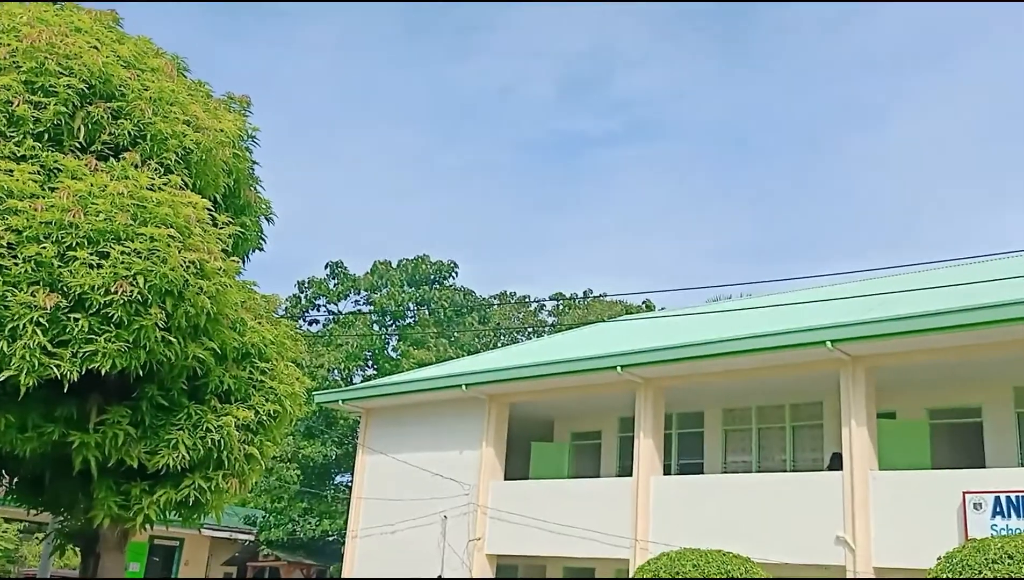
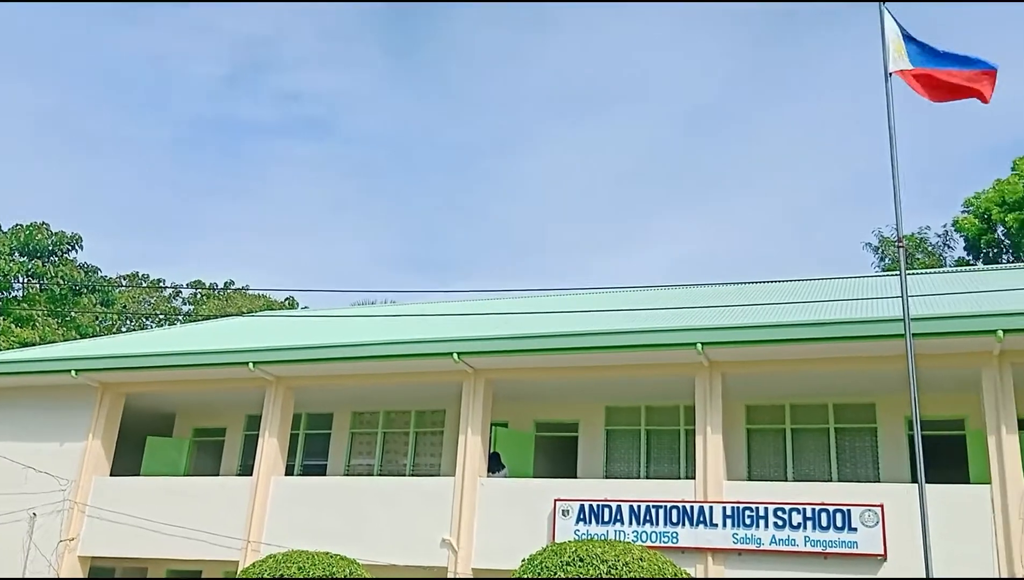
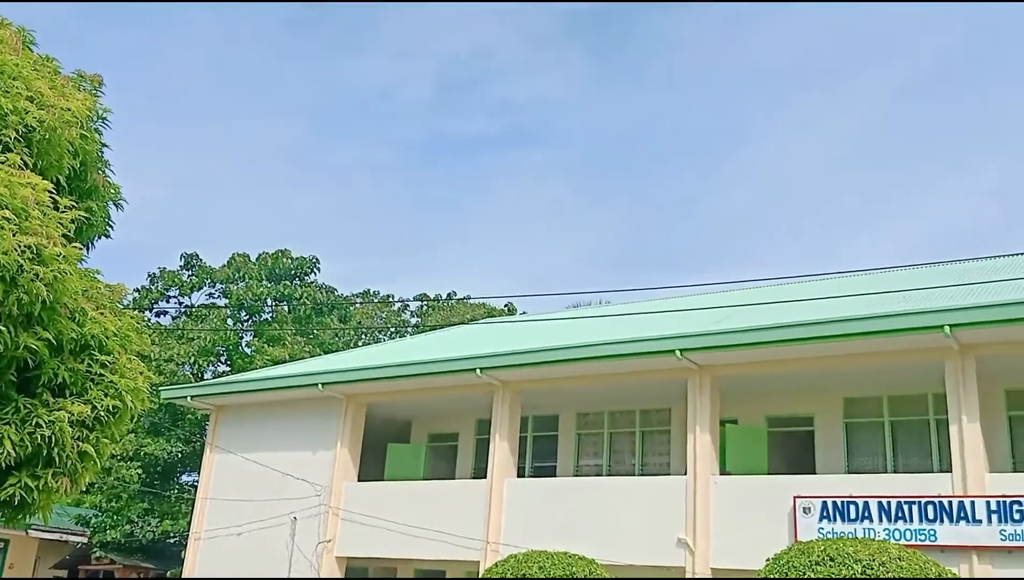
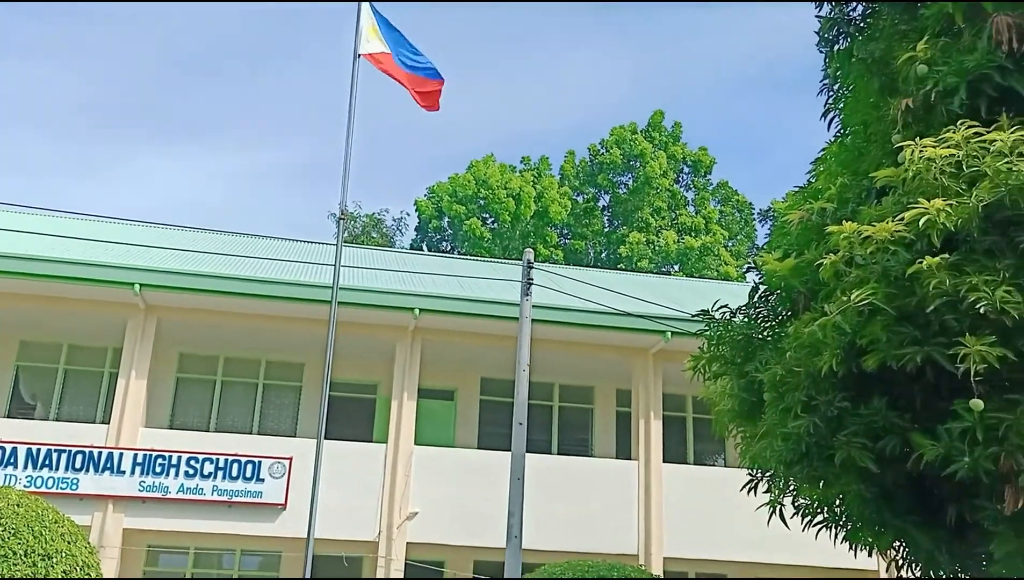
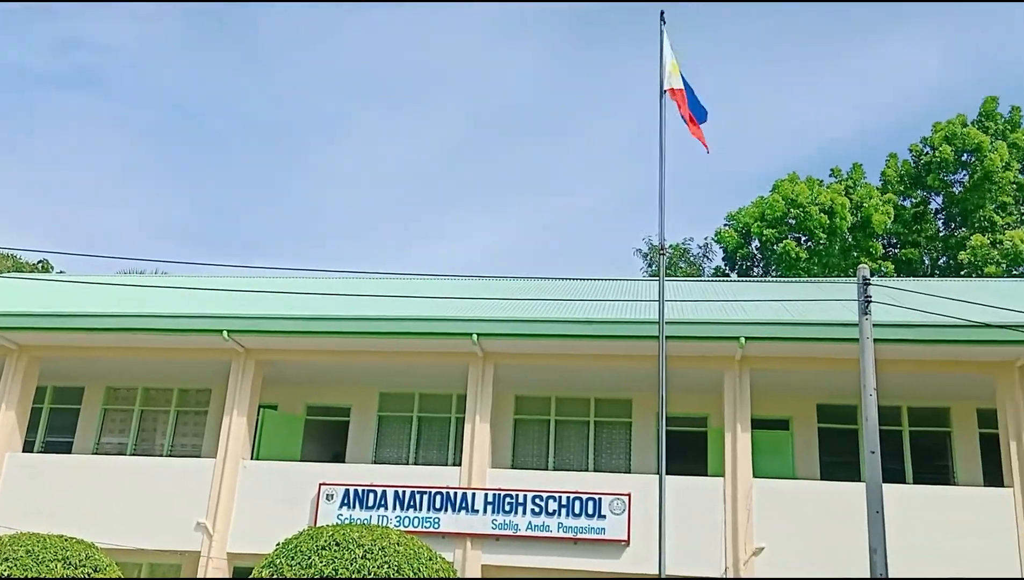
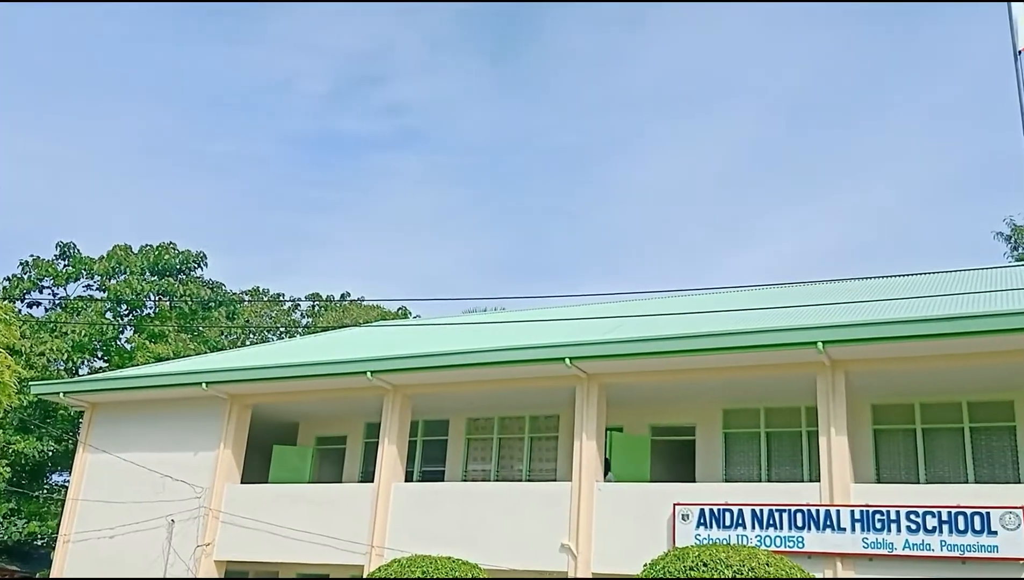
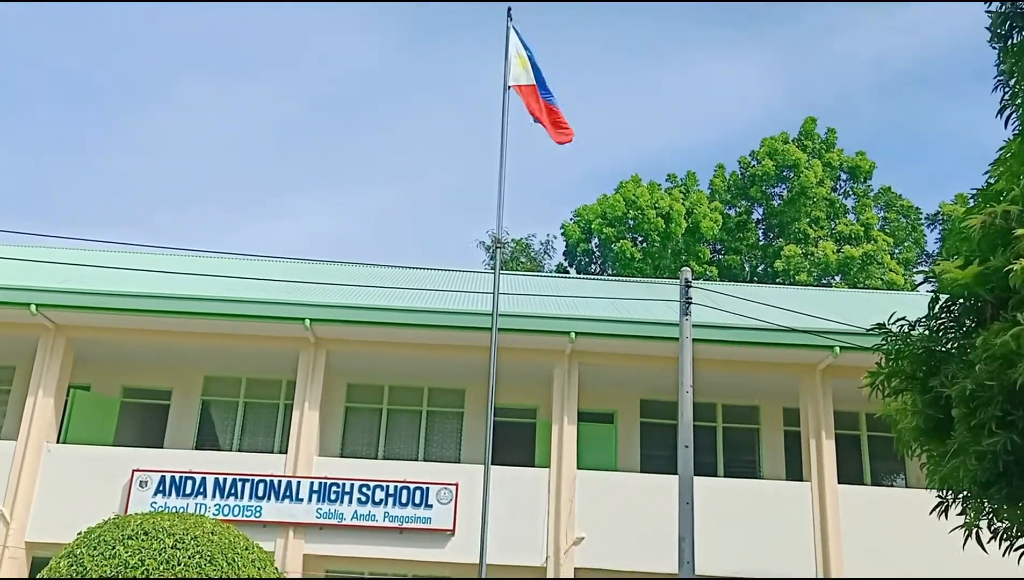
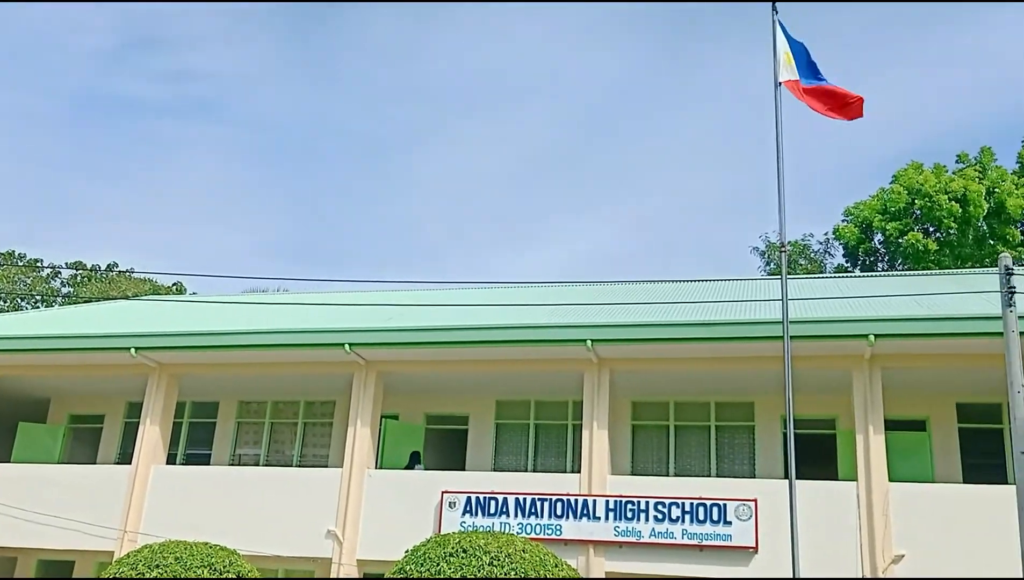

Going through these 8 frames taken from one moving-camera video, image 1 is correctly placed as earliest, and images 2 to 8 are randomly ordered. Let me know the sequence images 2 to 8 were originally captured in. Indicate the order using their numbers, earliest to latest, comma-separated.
3, 6, 2, 8, 5, 7, 4
